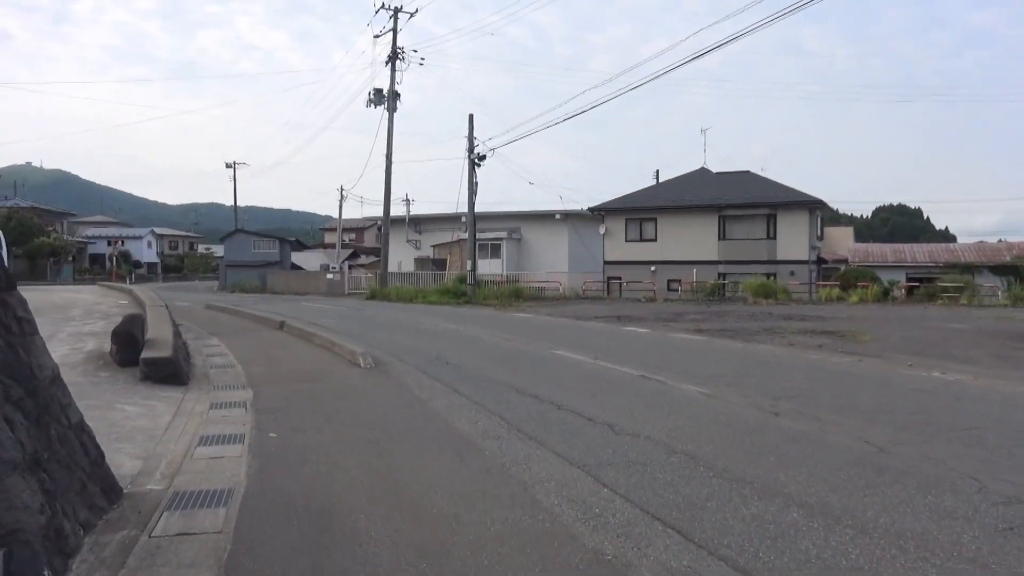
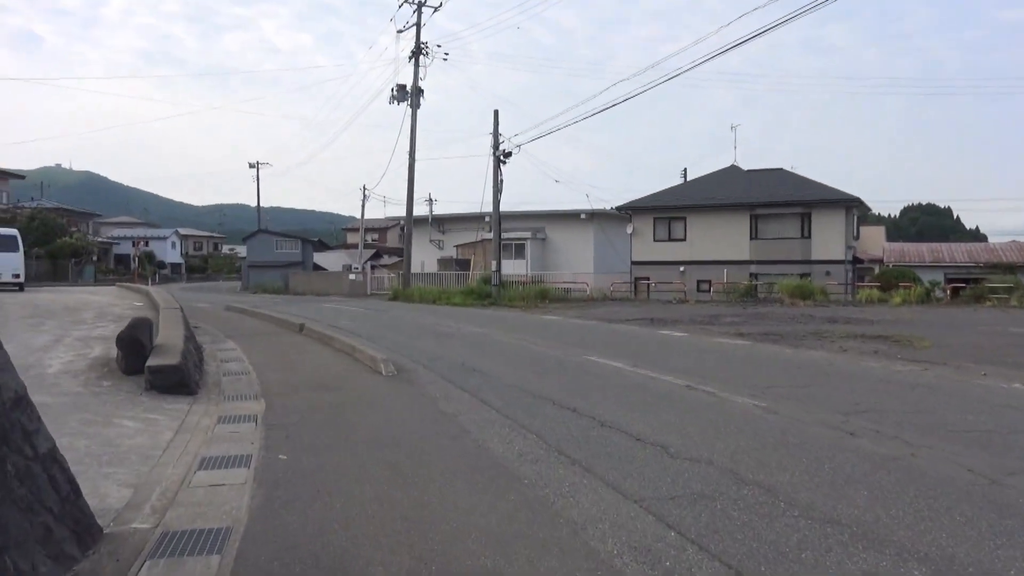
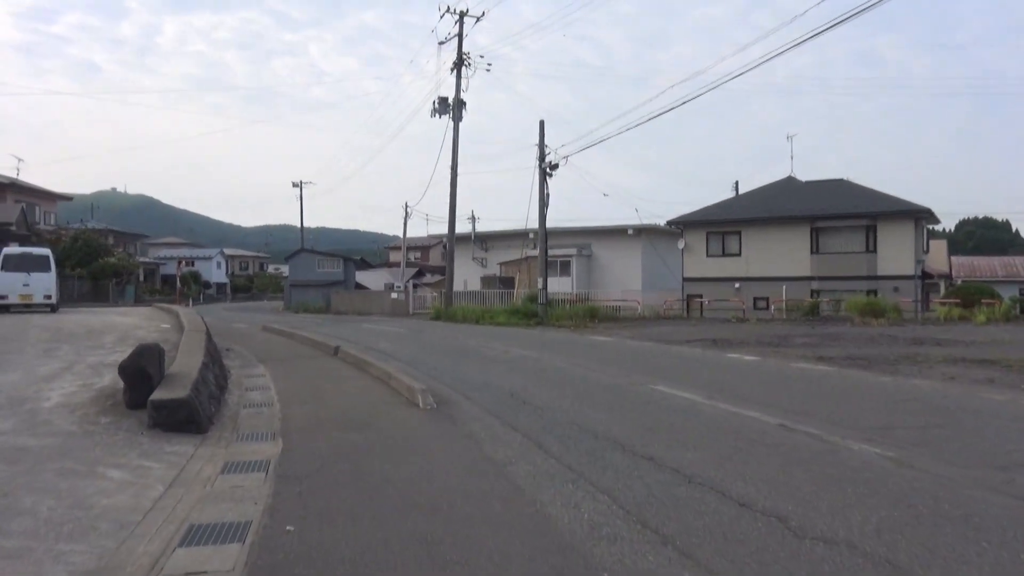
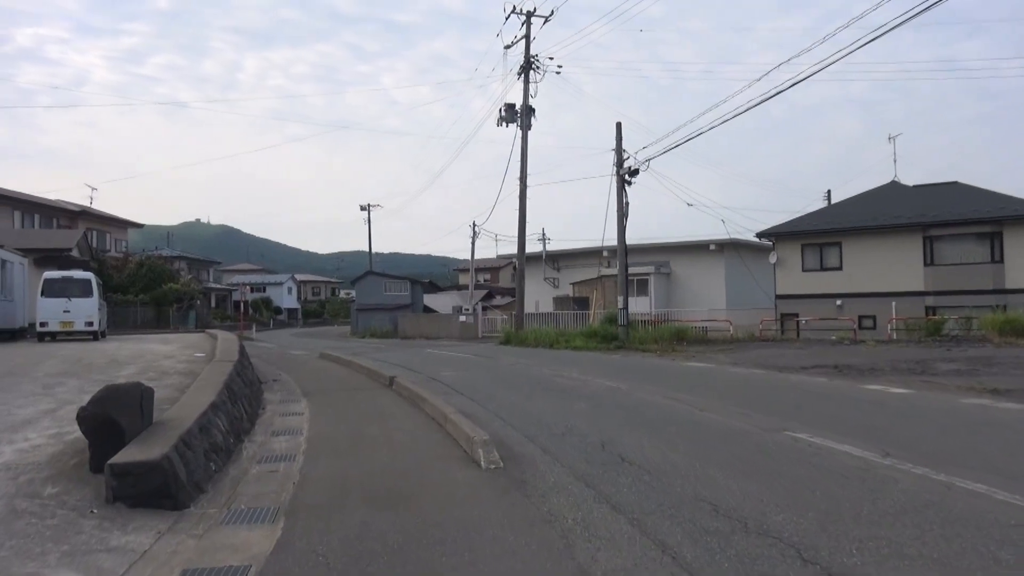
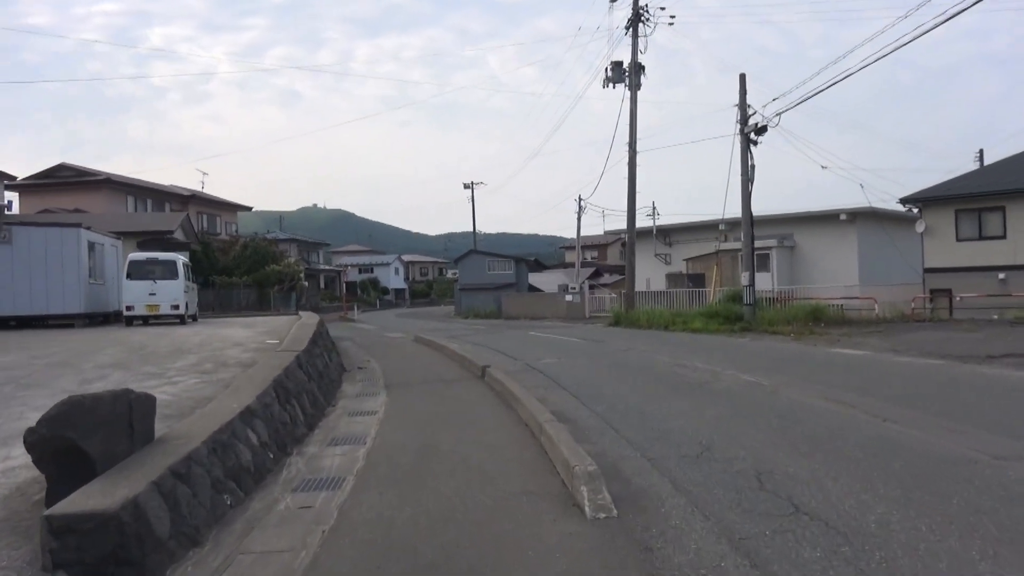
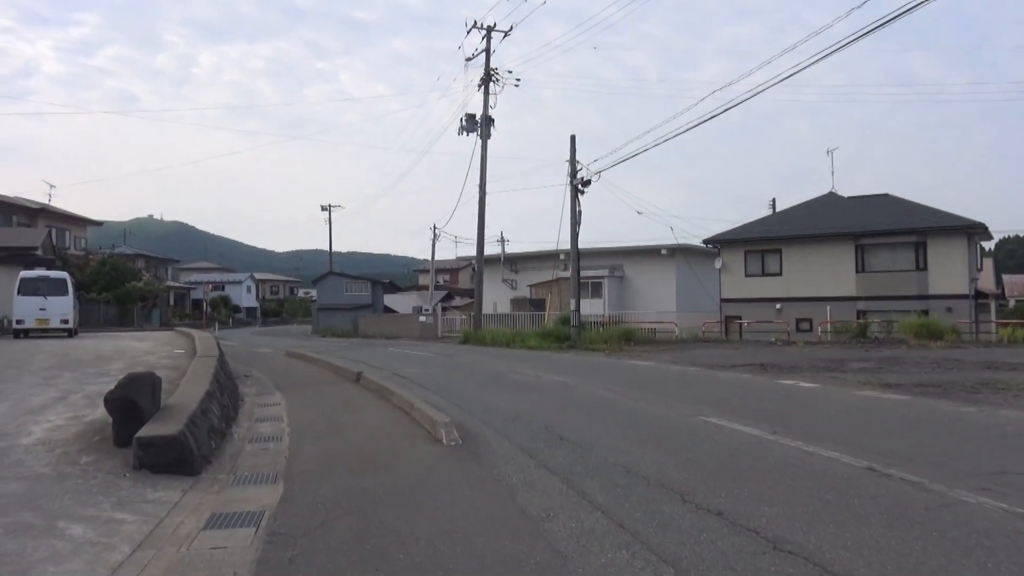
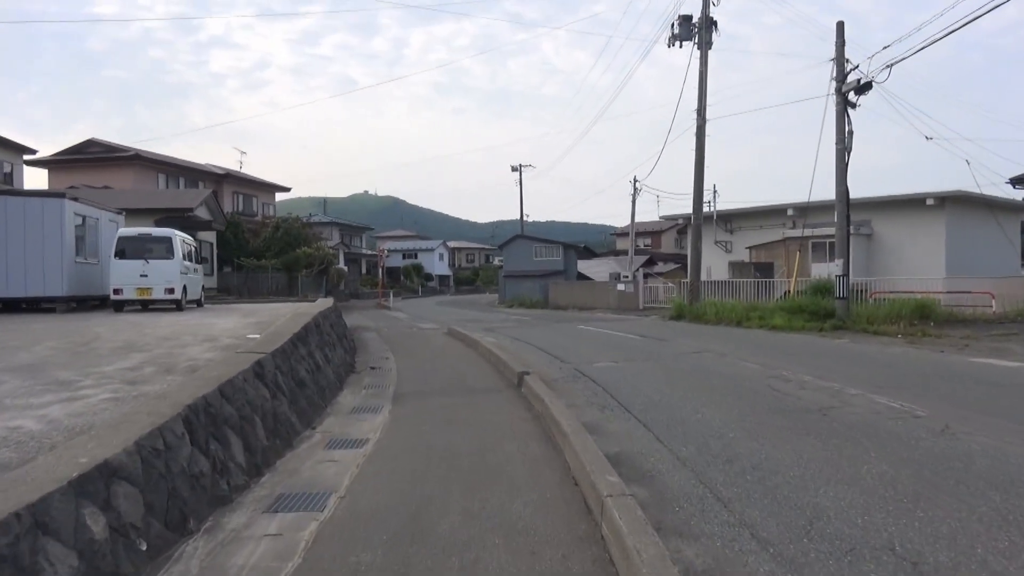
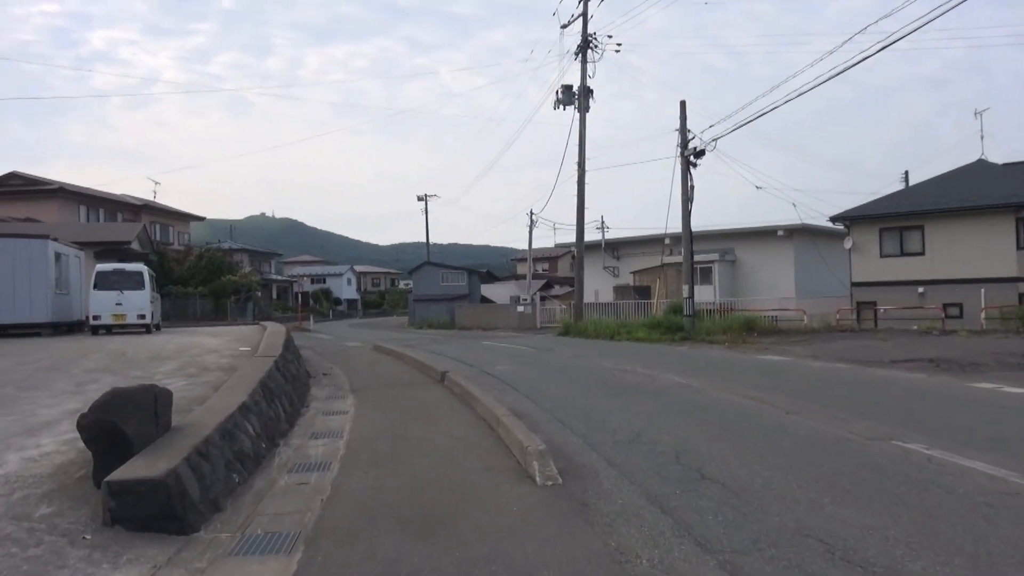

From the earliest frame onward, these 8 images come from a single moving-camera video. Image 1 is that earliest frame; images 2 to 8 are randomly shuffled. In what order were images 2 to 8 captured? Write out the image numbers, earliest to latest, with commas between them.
2, 3, 6, 4, 8, 5, 7
